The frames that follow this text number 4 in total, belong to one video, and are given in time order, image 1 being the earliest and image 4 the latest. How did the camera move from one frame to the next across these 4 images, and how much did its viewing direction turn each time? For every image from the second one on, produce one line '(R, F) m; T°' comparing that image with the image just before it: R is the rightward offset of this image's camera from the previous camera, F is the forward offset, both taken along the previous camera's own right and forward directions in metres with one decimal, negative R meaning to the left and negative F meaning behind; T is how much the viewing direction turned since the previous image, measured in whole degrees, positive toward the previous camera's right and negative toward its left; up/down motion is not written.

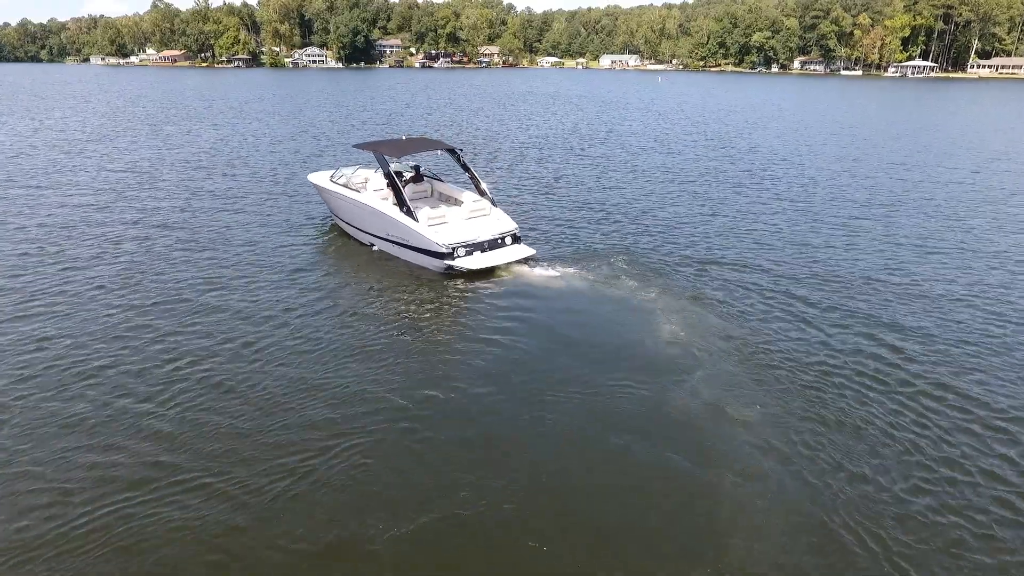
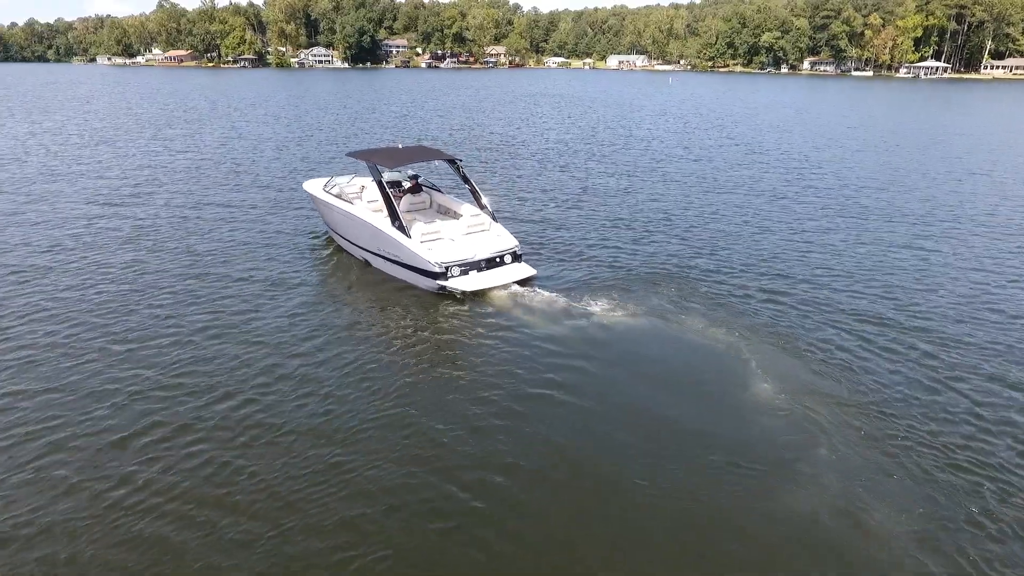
(-0.8, +2.0) m; 0°
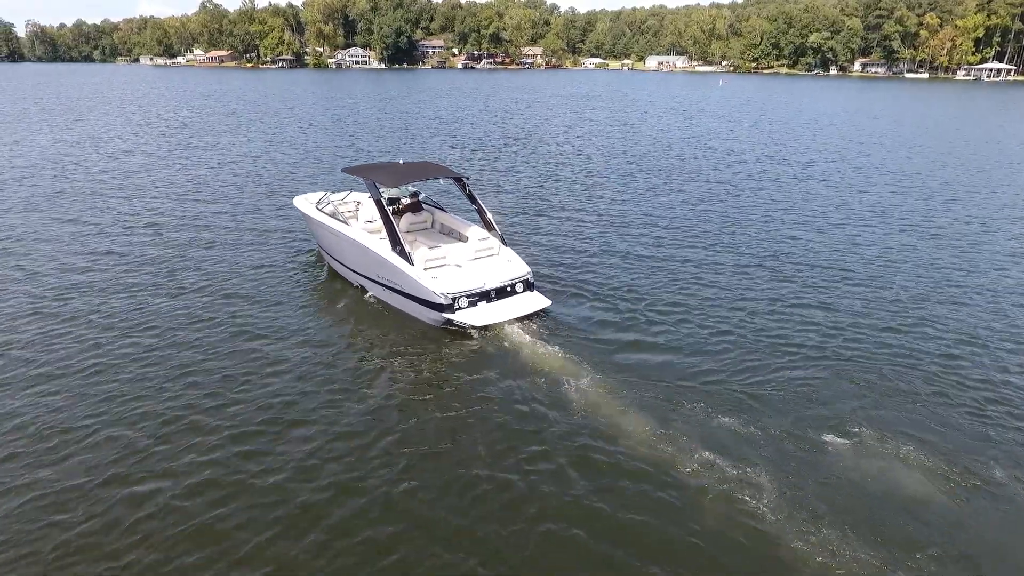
(-2.3, +4.6) m; -3°
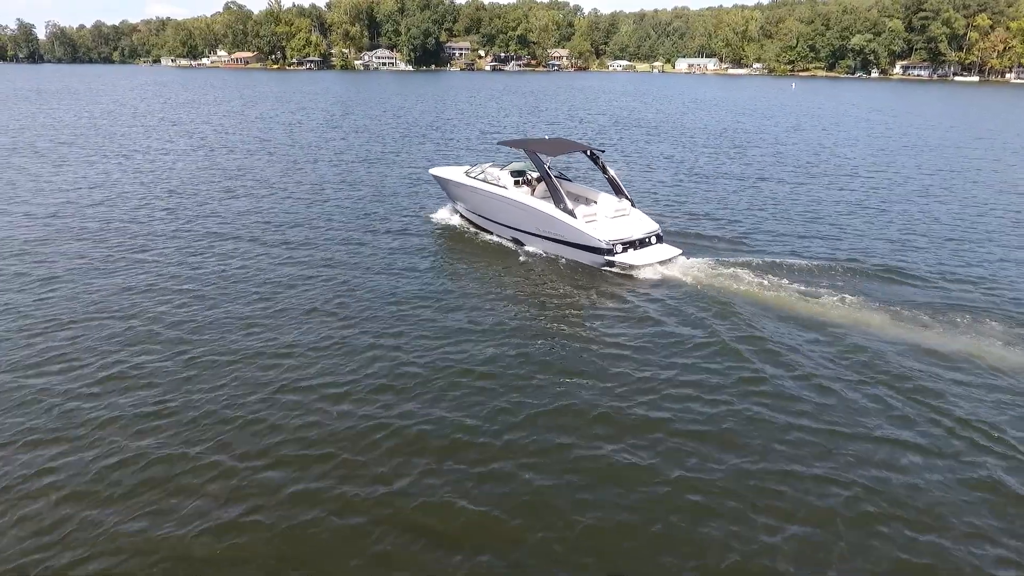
(-14.6, +3.9) m; 0°
